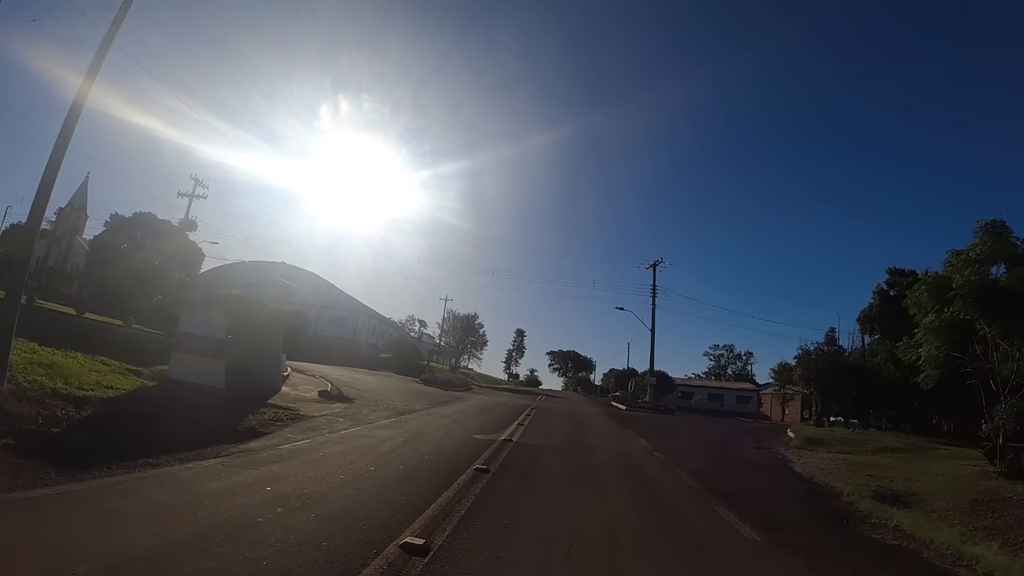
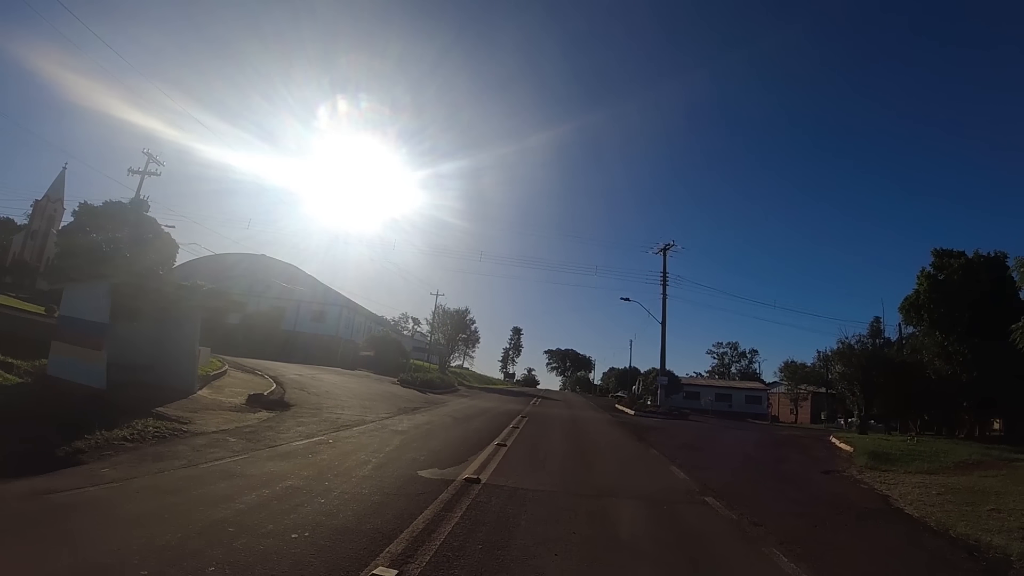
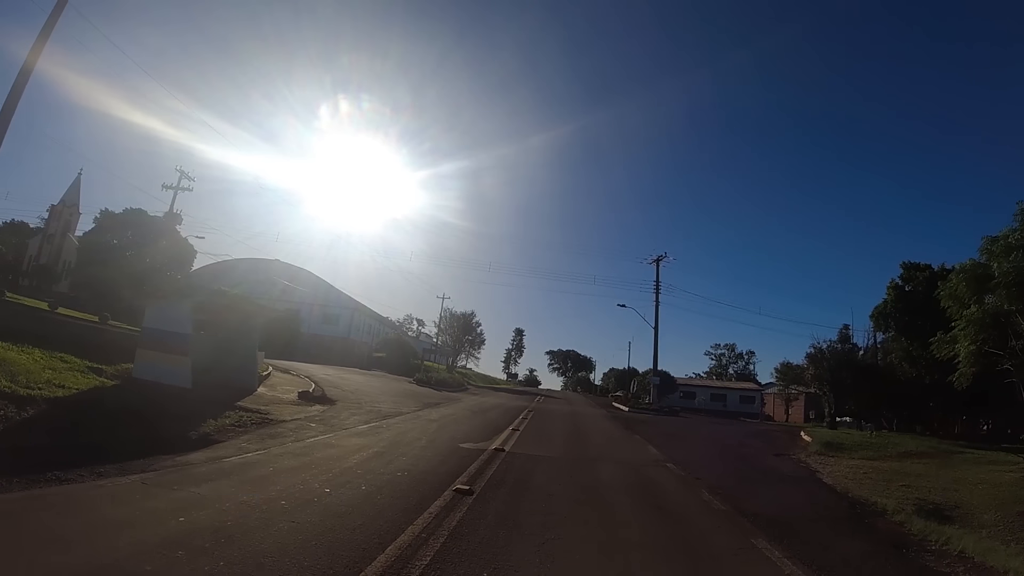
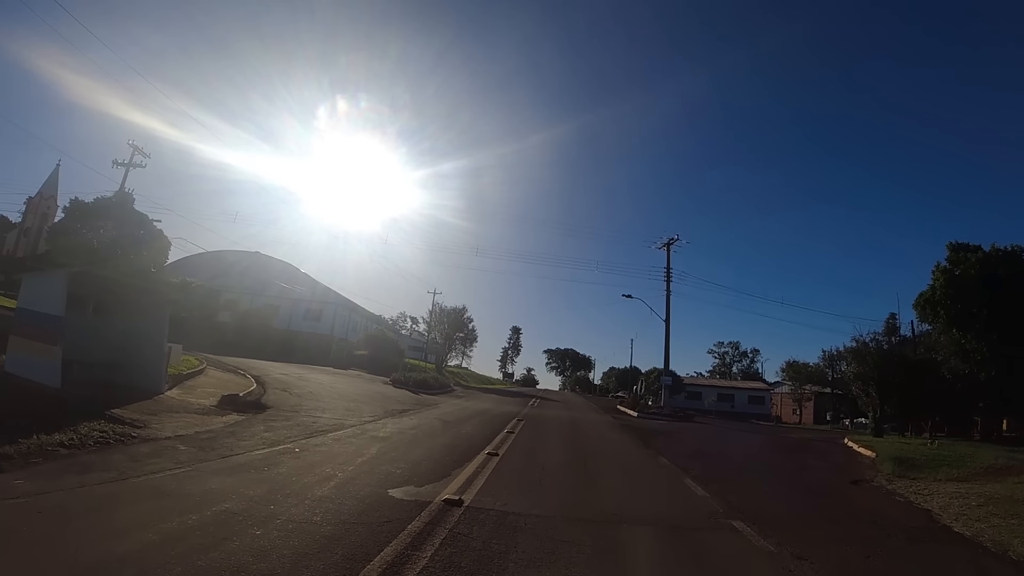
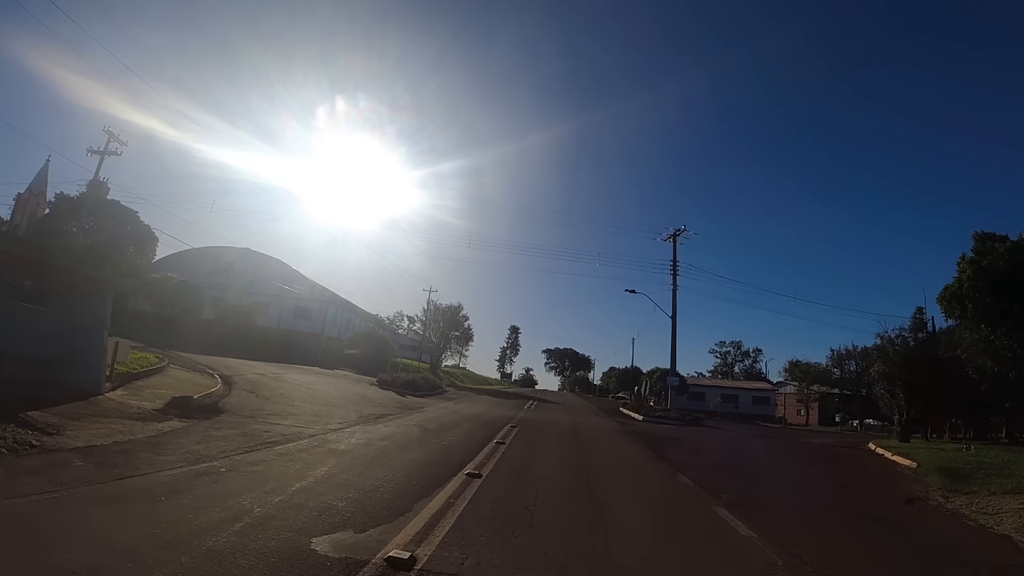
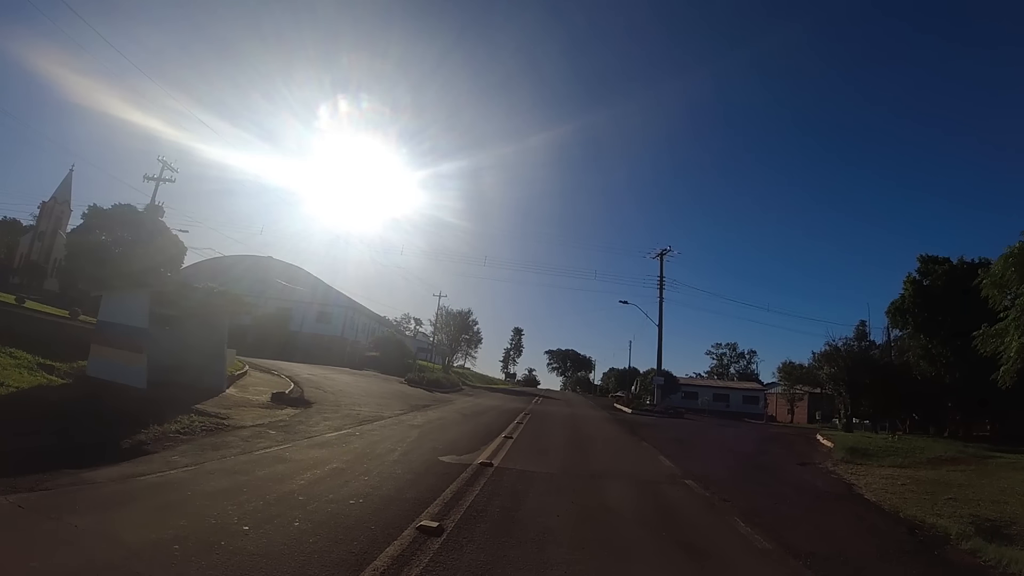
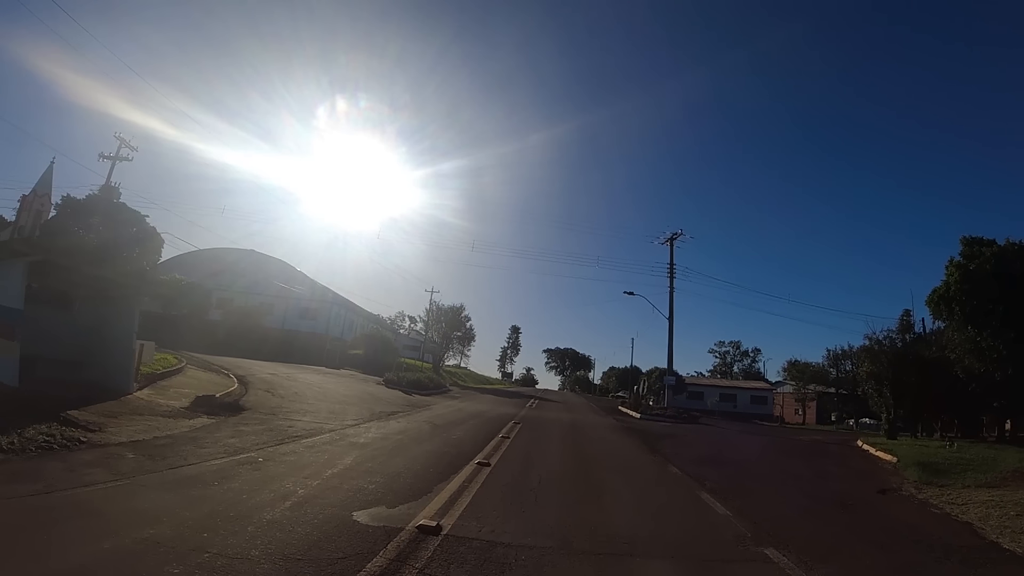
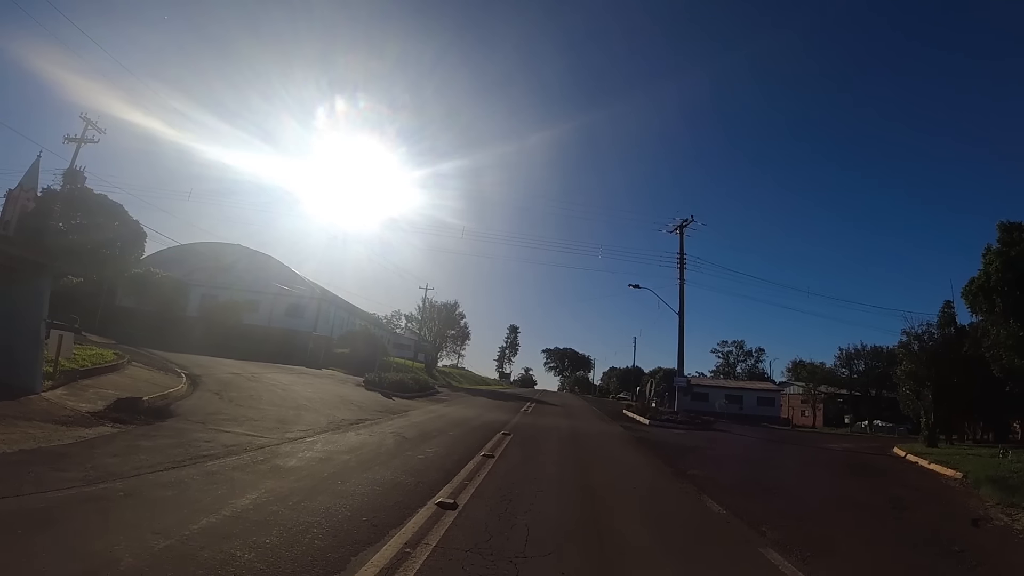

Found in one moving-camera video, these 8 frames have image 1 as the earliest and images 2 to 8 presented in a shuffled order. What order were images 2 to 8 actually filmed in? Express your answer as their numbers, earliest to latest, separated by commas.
3, 6, 2, 4, 7, 5, 8
